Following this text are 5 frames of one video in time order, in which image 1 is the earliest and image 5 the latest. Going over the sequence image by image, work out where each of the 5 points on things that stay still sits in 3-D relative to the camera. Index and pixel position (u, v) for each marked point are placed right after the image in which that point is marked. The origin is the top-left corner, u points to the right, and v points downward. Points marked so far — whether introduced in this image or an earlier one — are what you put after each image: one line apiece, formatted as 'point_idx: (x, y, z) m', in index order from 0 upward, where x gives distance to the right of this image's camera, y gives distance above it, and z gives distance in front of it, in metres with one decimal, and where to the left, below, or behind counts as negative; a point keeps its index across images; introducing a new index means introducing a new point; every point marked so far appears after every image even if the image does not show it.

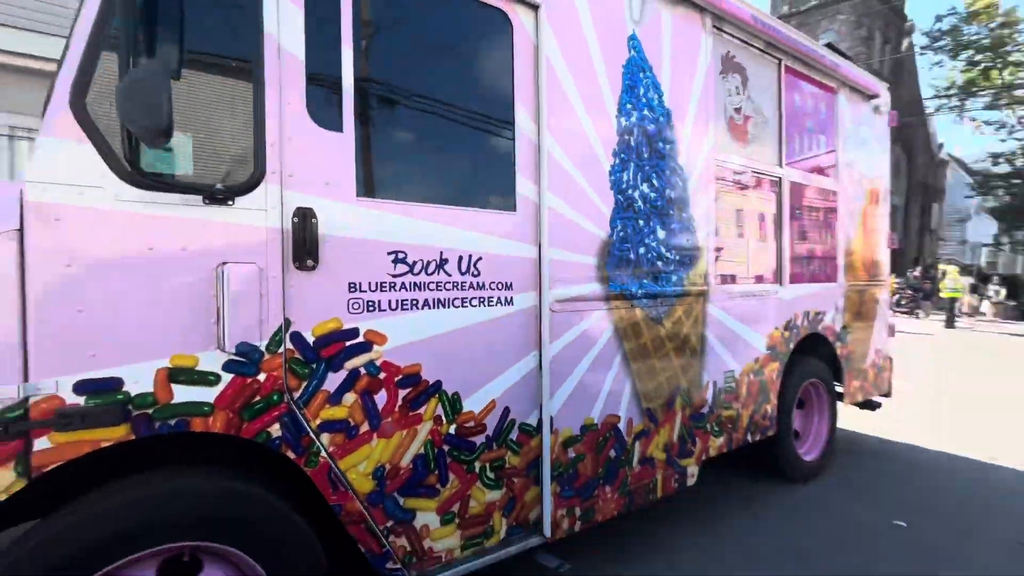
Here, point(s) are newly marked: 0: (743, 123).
0: (+1.6, +1.1, +3.3) m
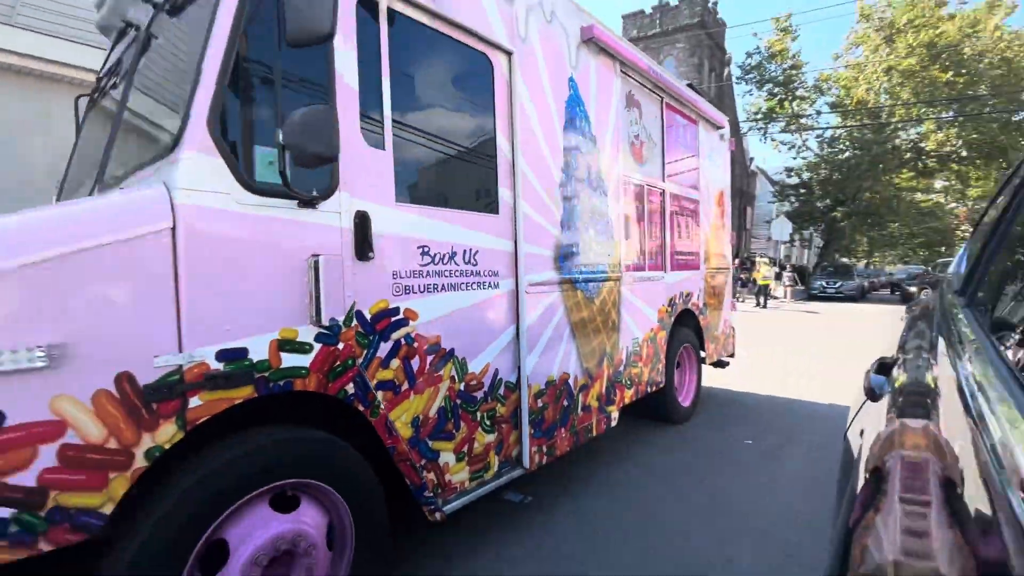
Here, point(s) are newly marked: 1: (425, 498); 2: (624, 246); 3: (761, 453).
0: (+1.1, +1.2, +4.3) m
1: (-0.4, -1.0, +2.4) m
2: (+0.9, +0.3, +4.1) m
3: (+2.2, -1.5, +4.4) m
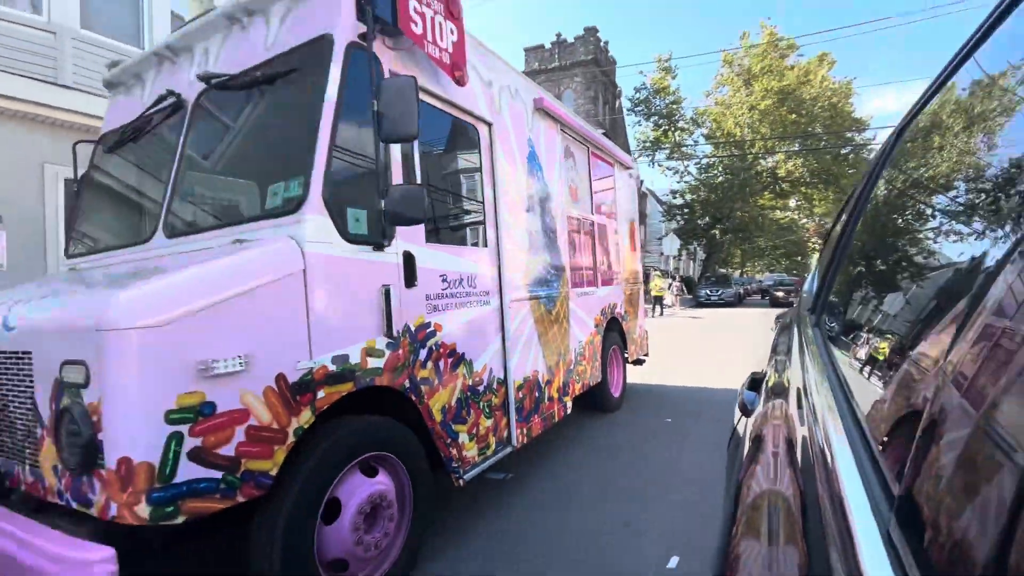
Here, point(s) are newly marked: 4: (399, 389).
0: (+0.7, +1.1, +5.3) m
1: (-0.4, -1.1, +3.1) m
2: (+0.6, +0.2, +5.0) m
3: (+1.9, -1.6, +5.5) m
4: (-0.6, -0.6, +2.7) m
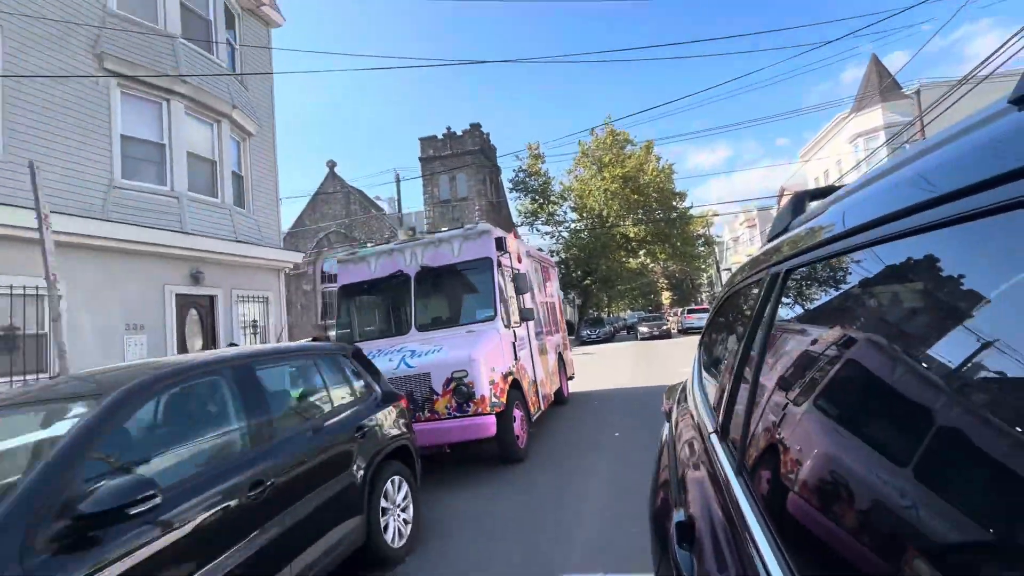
0: (+0.6, +0.1, +10.3) m
1: (+0.3, -2.0, +7.7) m
2: (+0.6, -0.8, +9.9) m
3: (+1.9, -2.6, +10.6) m
4: (+0.1, -1.4, +7.3) m
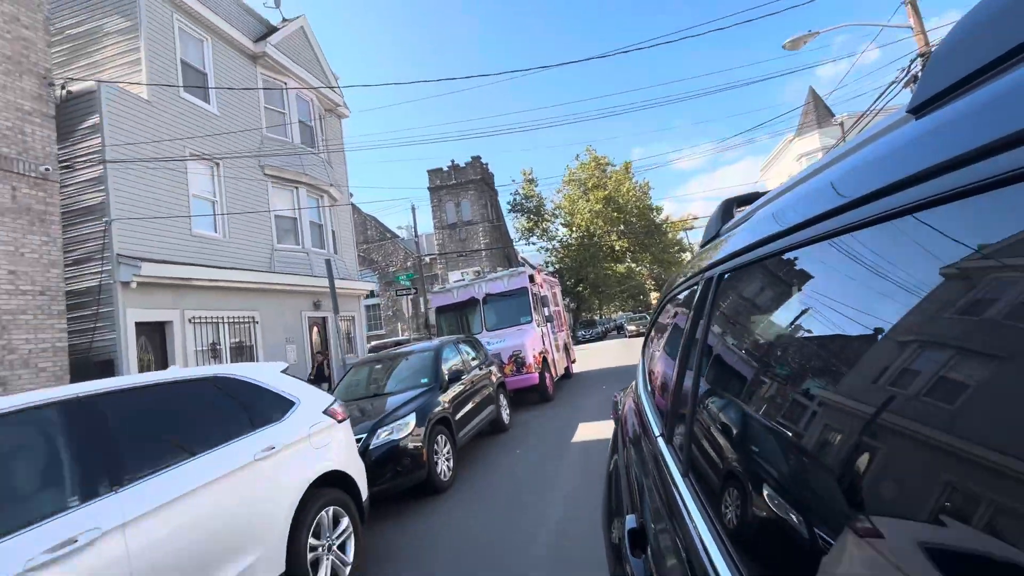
0: (+1.2, -0.4, +15.7) m
1: (+1.1, -2.4, +13.0) m
2: (+1.3, -1.2, +15.3) m
3: (+2.7, -2.9, +15.9) m
4: (+0.9, -1.8, +12.6) m
